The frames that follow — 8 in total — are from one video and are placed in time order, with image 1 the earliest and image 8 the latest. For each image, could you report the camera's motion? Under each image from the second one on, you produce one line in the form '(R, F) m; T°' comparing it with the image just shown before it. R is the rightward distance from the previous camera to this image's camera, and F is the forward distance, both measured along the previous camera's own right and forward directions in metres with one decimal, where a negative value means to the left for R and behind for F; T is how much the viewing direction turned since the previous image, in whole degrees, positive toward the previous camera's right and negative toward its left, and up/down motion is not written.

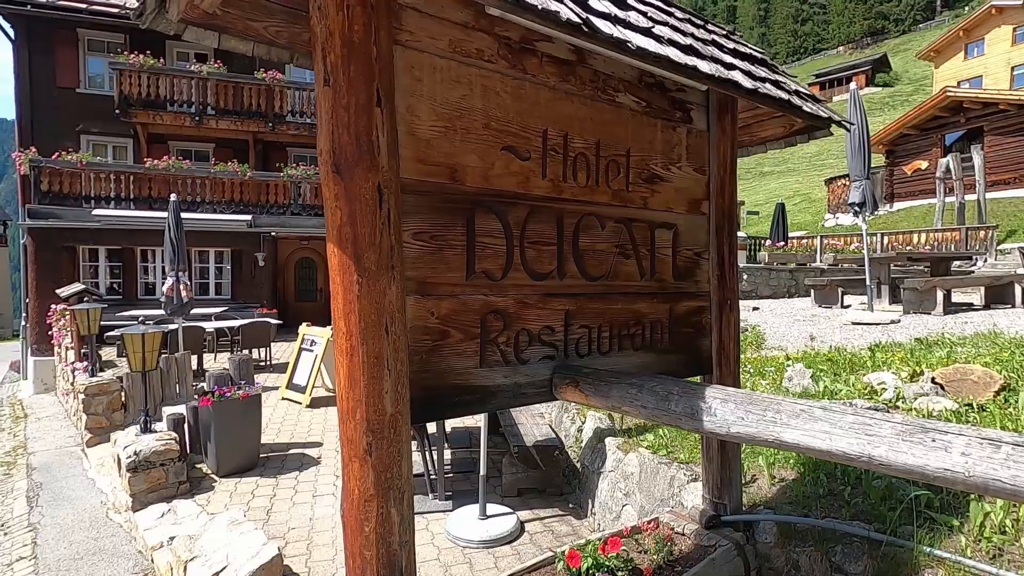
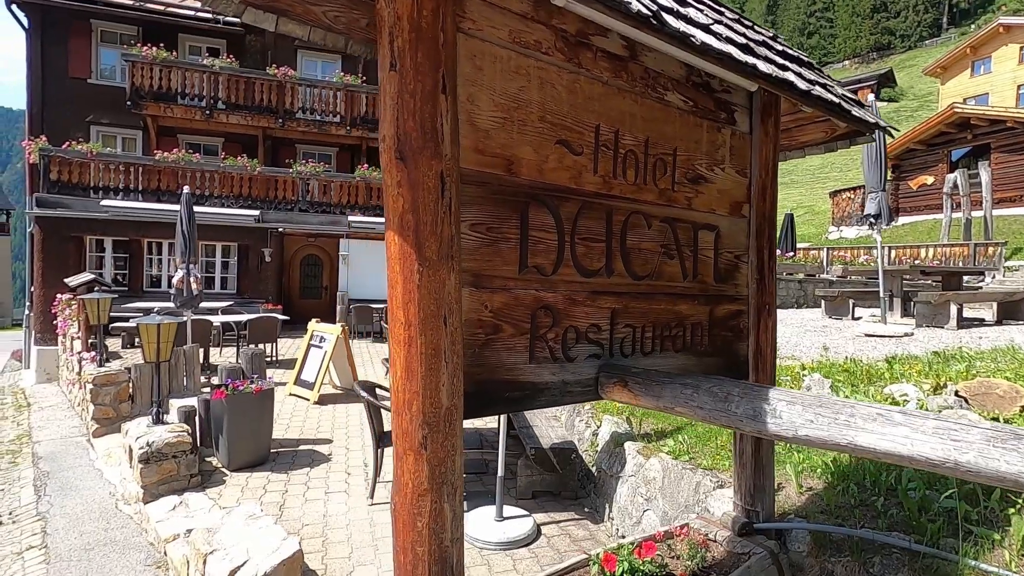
(-0.2, 0.0) m; 0°
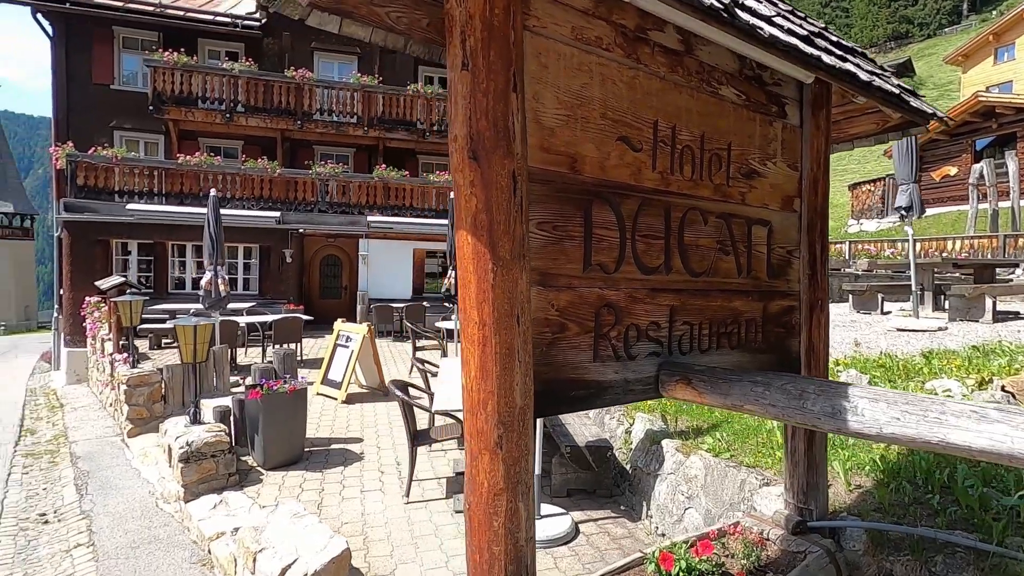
(-0.2, 0.0) m; -1°
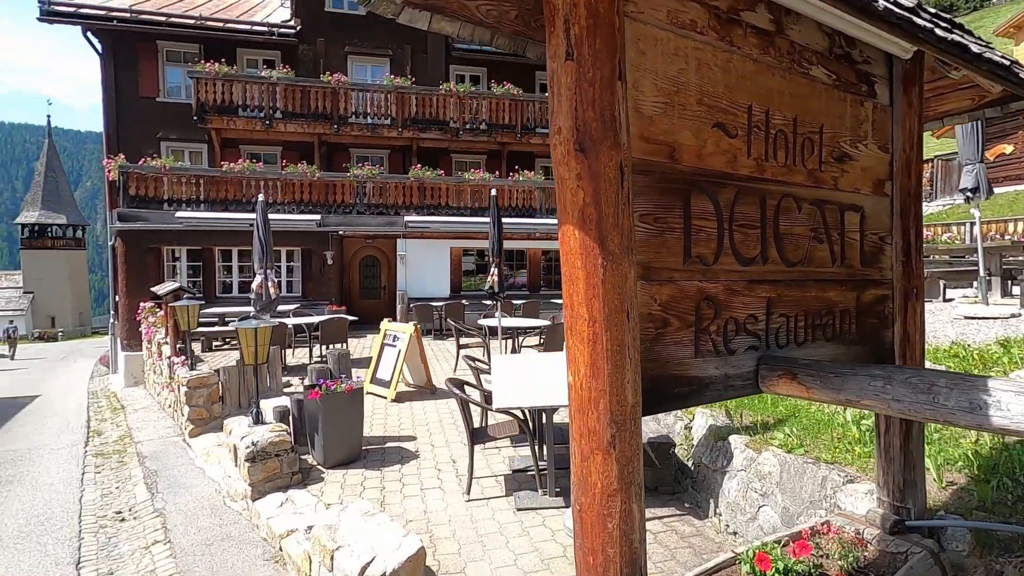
(-0.3, 0.0) m; -3°
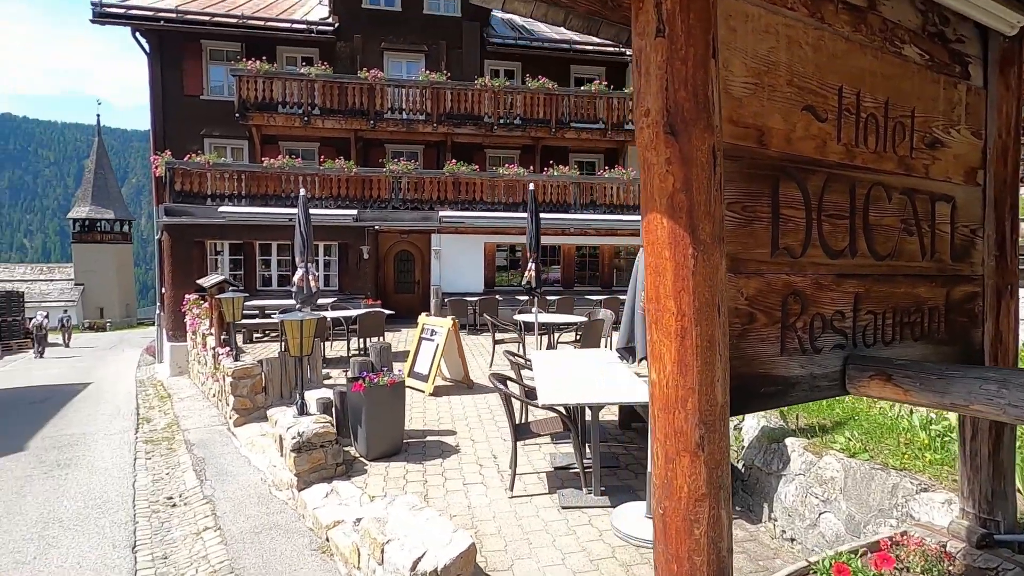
(-0.2, +0.1) m; -3°
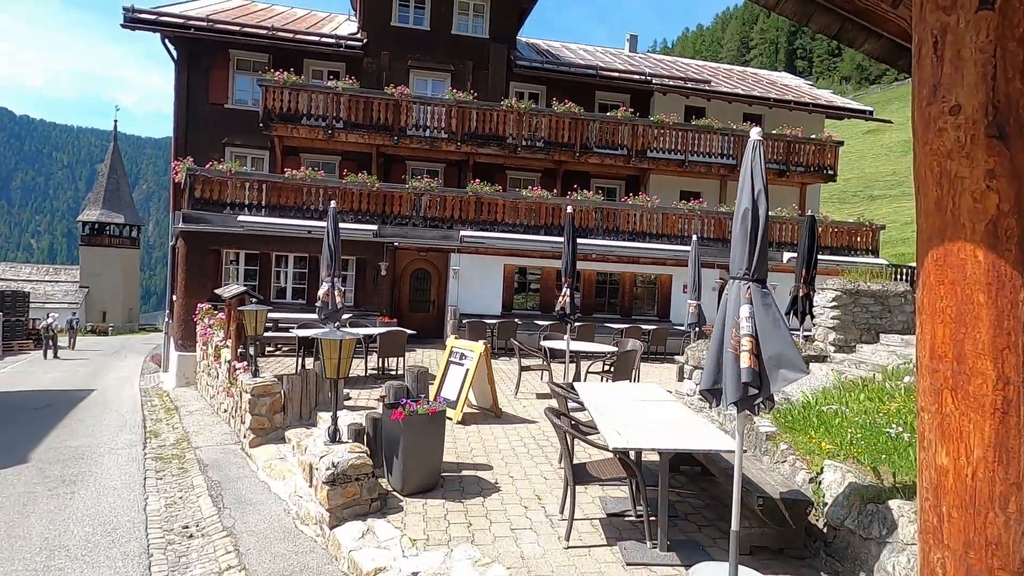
(-0.6, +0.4) m; 0°
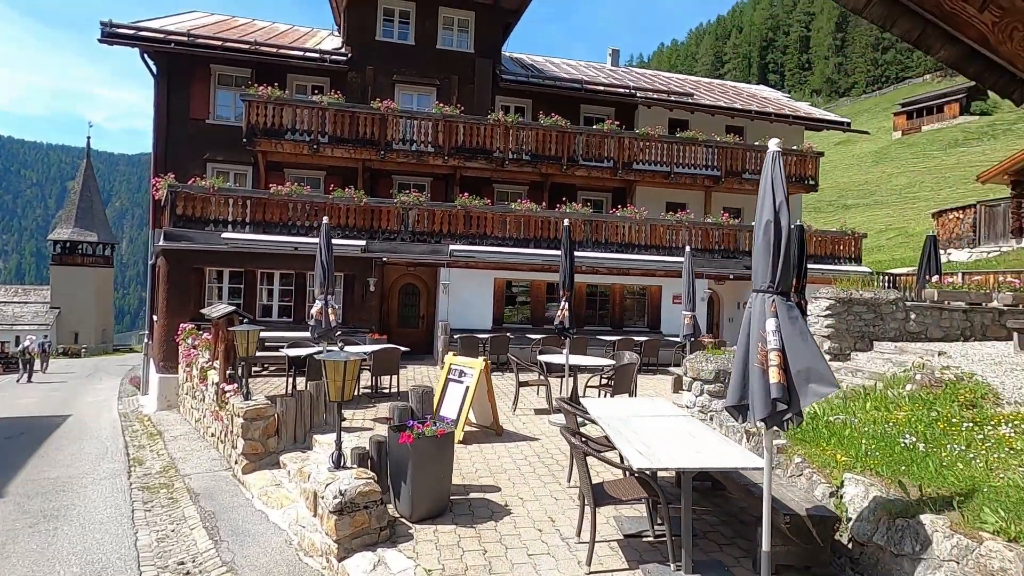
(-0.3, +0.1) m; +2°
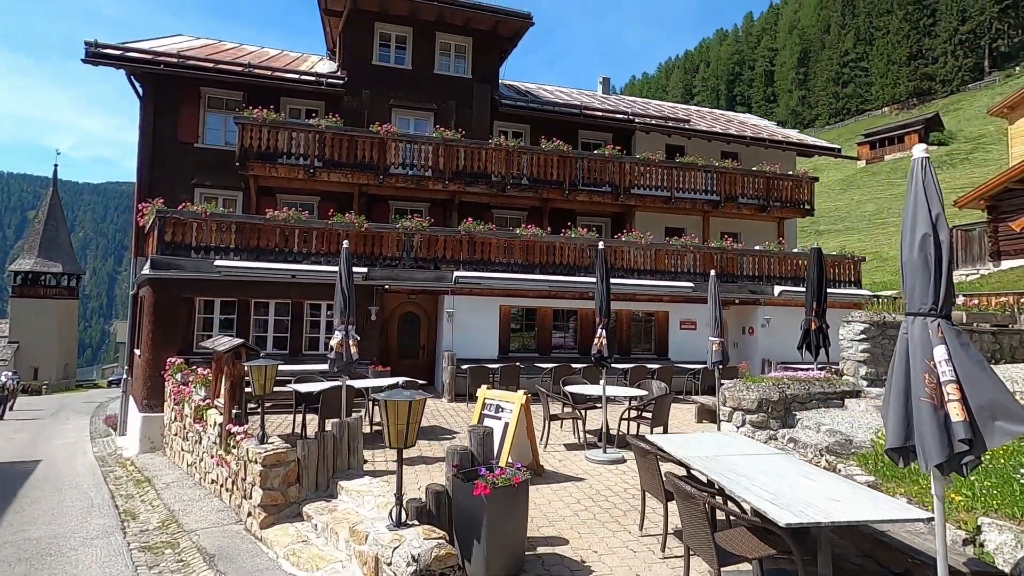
(-1.0, +0.6) m; +3°
